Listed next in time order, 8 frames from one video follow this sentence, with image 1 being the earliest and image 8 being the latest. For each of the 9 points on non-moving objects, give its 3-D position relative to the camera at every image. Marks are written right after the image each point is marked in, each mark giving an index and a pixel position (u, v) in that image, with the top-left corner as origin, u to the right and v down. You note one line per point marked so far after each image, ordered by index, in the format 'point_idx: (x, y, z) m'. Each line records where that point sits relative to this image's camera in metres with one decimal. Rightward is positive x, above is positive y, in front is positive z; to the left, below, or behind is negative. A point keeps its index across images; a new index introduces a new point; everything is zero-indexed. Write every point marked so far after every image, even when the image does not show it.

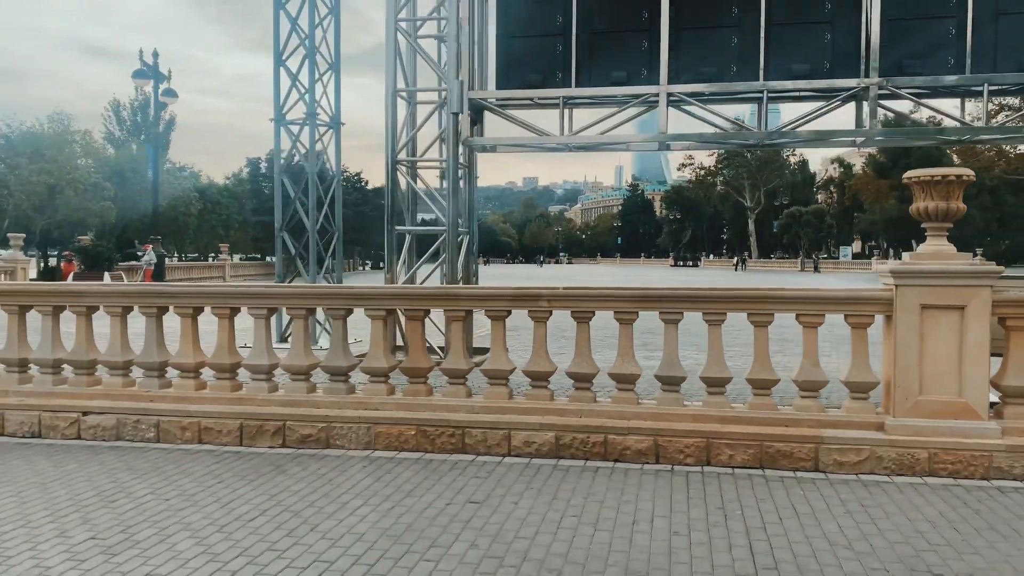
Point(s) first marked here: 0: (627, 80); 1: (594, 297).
0: (+1.3, +2.4, +9.4) m
1: (+0.6, -0.1, +6.1) m
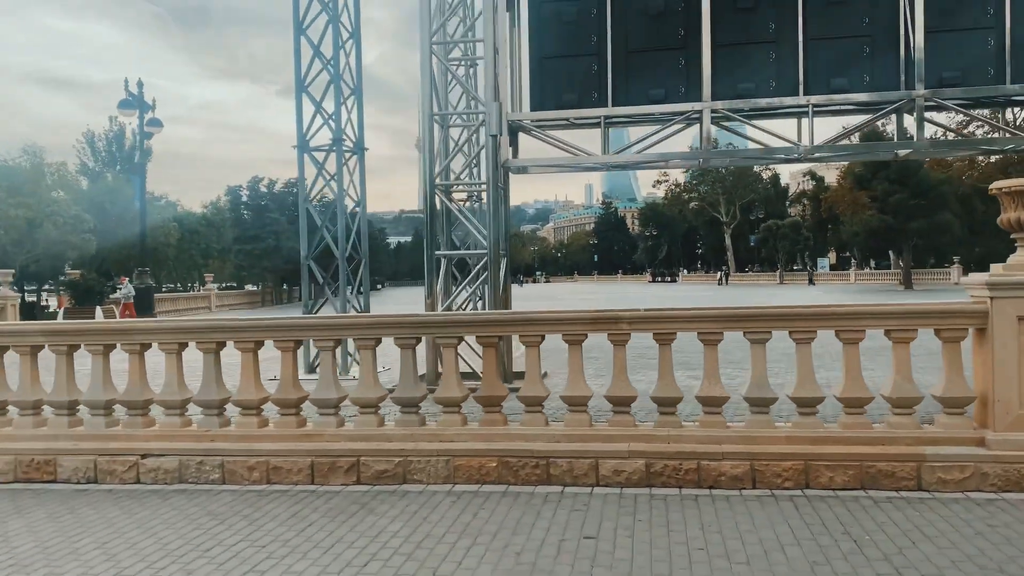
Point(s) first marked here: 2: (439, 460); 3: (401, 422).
0: (+1.7, +2.1, +9.4) m
1: (+1.2, -0.2, +6.0) m
2: (-0.5, -1.3, +6.1) m
3: (-0.9, -1.0, +6.4) m
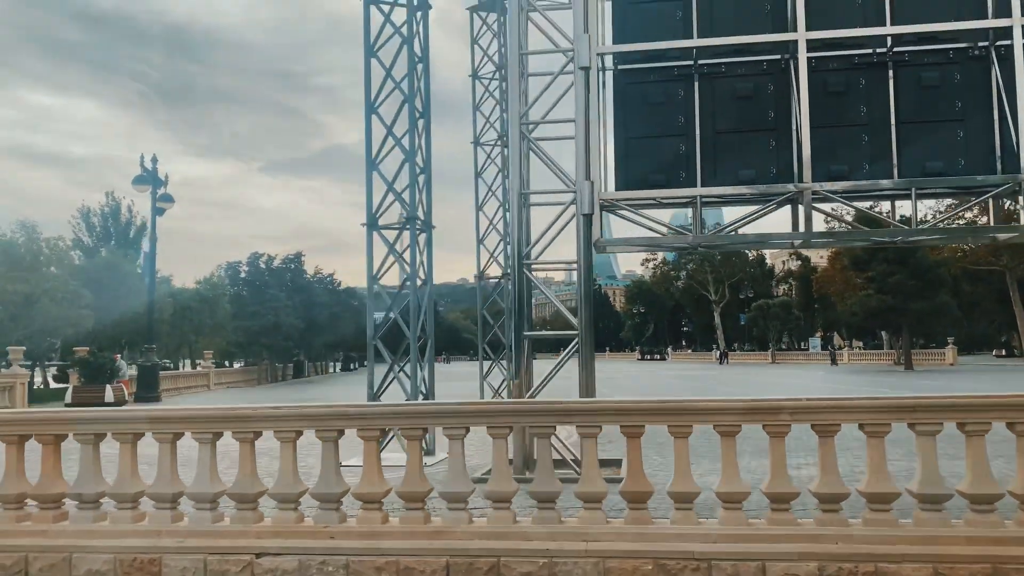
0: (+2.7, +1.2, +9.3) m
1: (+2.2, -0.8, +5.7) m
2: (+0.5, -1.9, +5.7) m
3: (+0.2, -1.6, +6.0) m
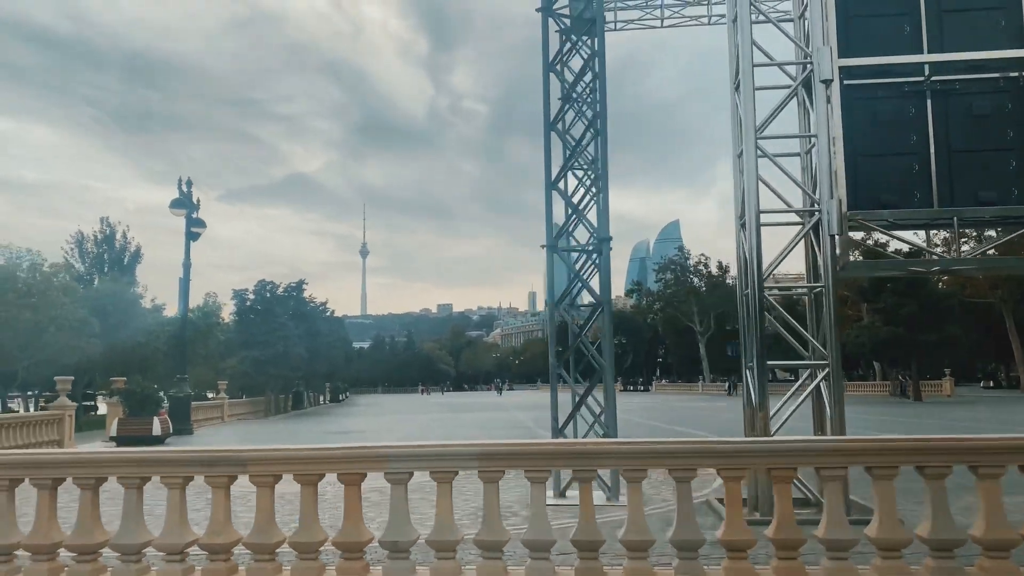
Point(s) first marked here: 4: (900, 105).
0: (+5.1, +0.9, +8.8) m
1: (+4.8, -1.0, +5.2) m
2: (+3.0, -2.0, +5.0) m
3: (+2.7, -1.8, +5.3) m
4: (+4.2, +2.0, +9.1) m
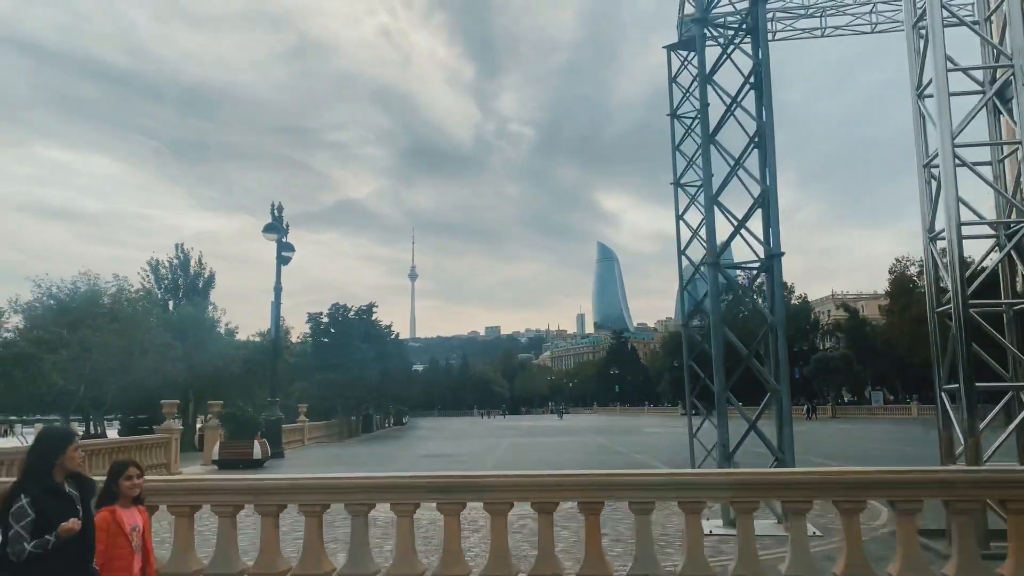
0: (+6.9, +0.8, +8.2) m
1: (+6.4, -1.0, +4.5) m
2: (+4.6, -2.1, +4.5) m
3: (+4.3, -1.9, +4.8) m
4: (+6.0, +1.8, +8.5) m
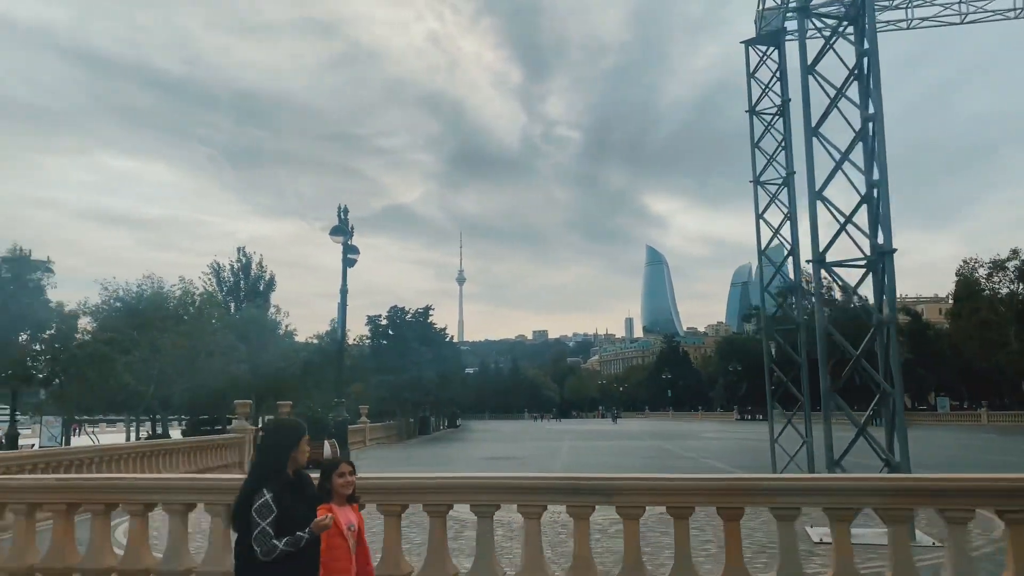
0: (+7.9, +0.8, +7.5) m
1: (+7.1, -1.0, +3.9) m
2: (+5.4, -2.0, +4.0) m
3: (+5.1, -1.8, +4.3) m
4: (+7.1, +1.9, +7.9) m
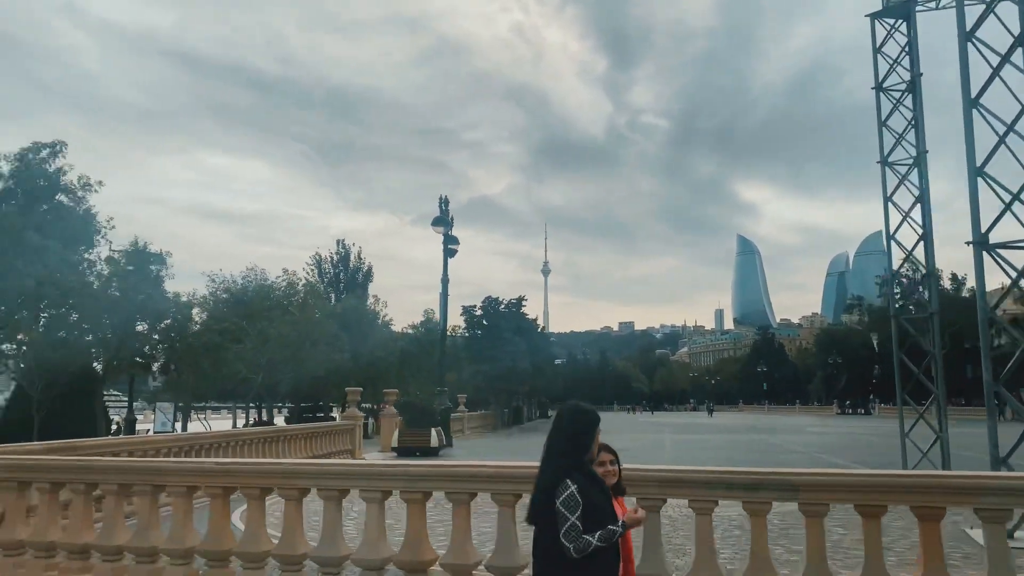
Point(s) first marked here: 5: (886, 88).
0: (+9.2, +1.0, +6.4) m
1: (+8.0, -0.9, +2.8) m
2: (+6.3, -1.9, +3.1) m
3: (+6.0, -1.7, +3.5) m
4: (+8.3, +2.0, +6.9) m
5: (+7.6, +4.1, +16.9) m
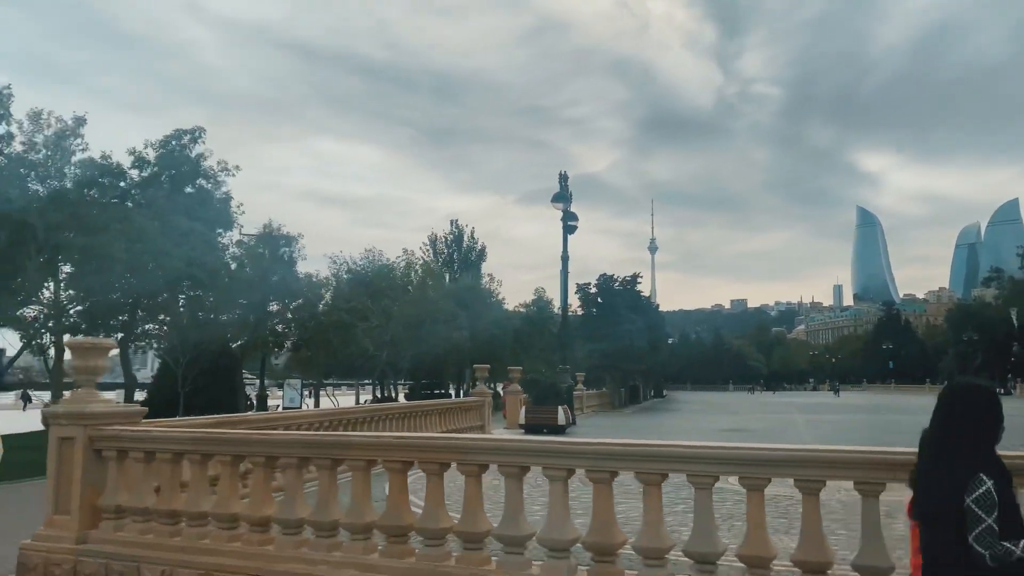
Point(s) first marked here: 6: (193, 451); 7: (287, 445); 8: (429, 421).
0: (+10.4, +1.3, +4.8) m
1: (+8.8, -0.6, +1.5) m
2: (+7.2, -1.7, +2.0) m
3: (+6.9, -1.5, +2.4) m
4: (+9.6, +2.4, +5.3) m
5: (+10.1, +4.7, +15.3) m
6: (-2.7, -1.4, +7.0) m
7: (-1.8, -1.2, +6.6) m
8: (-2.0, -3.1, +19.1) m
